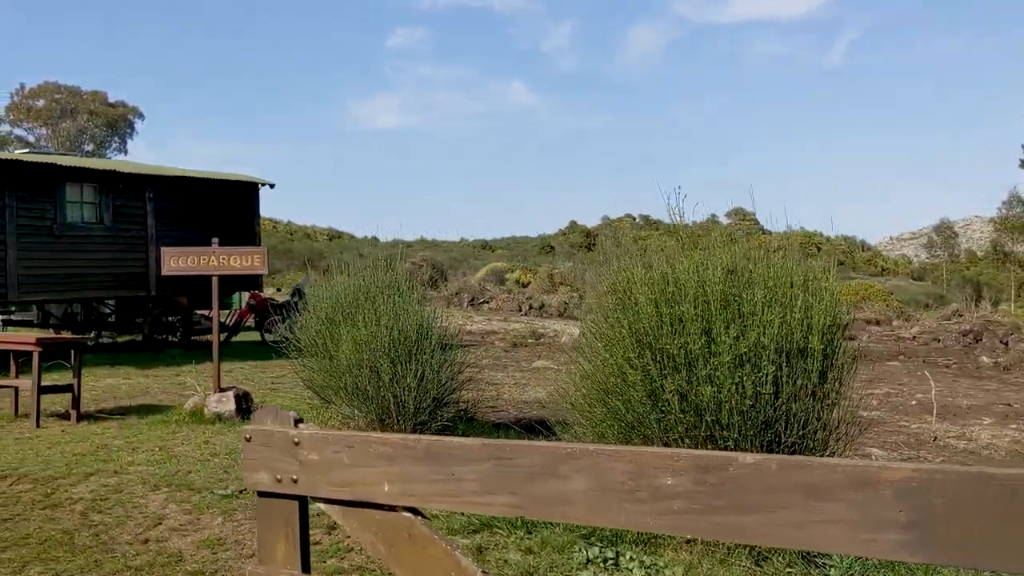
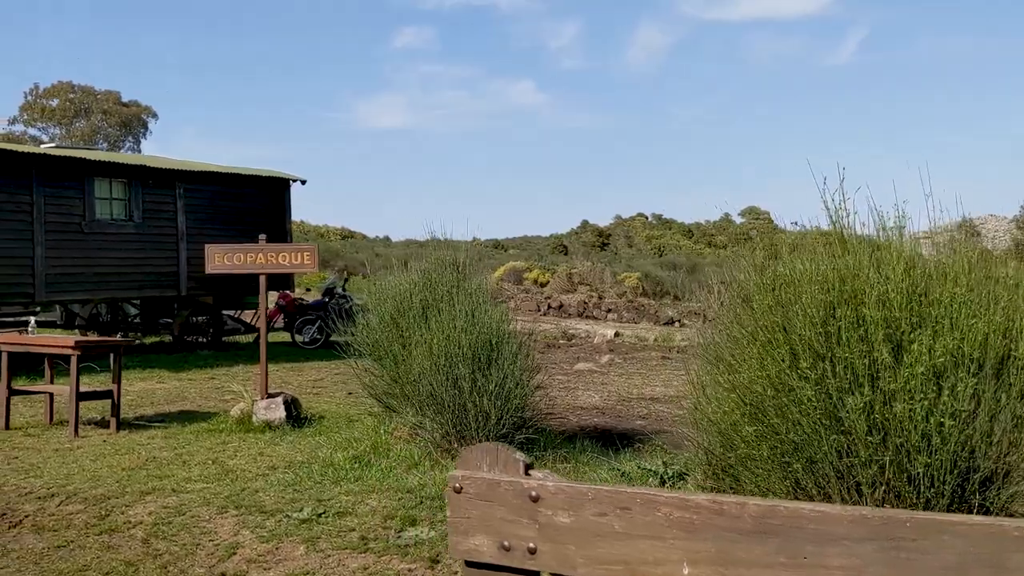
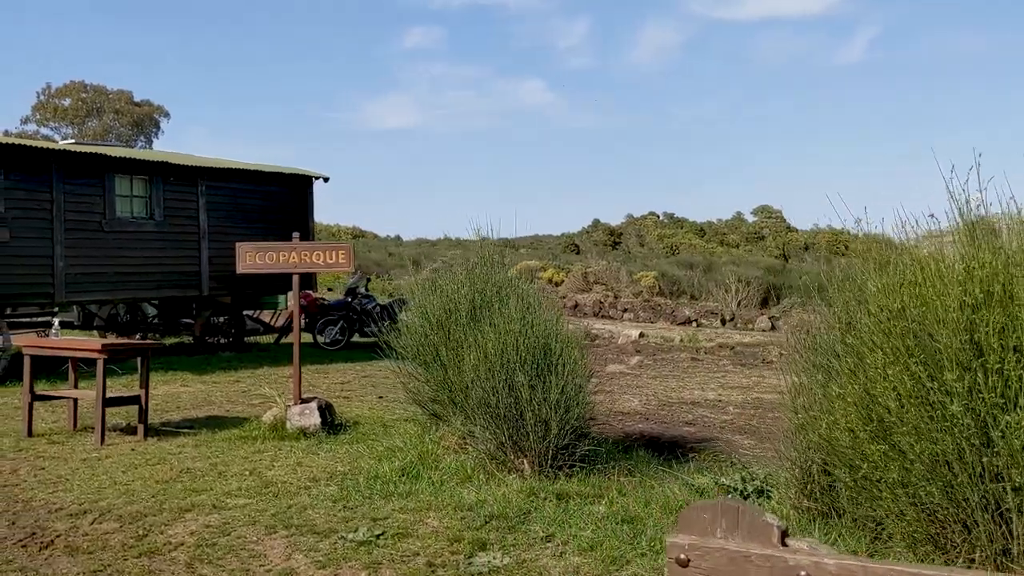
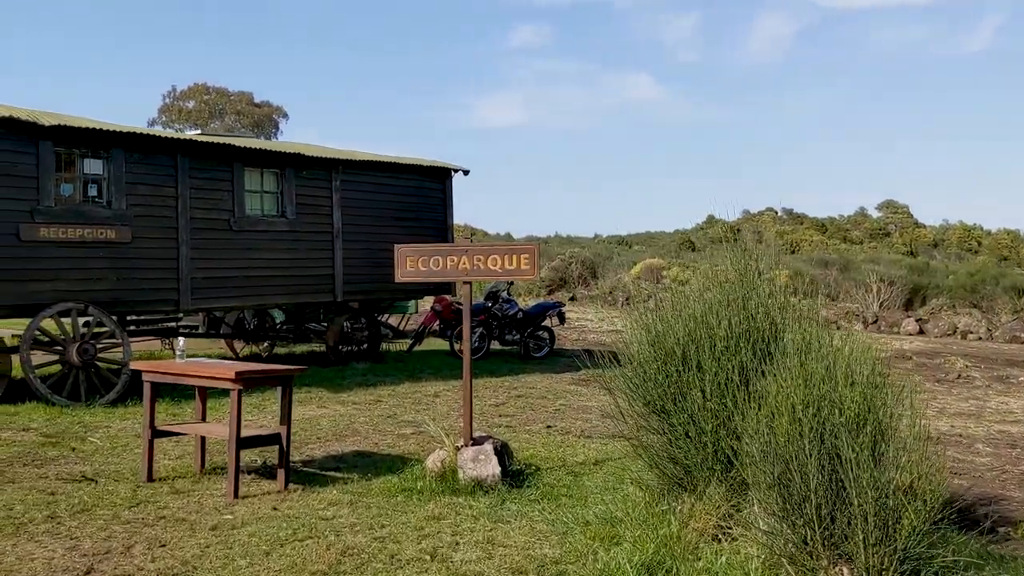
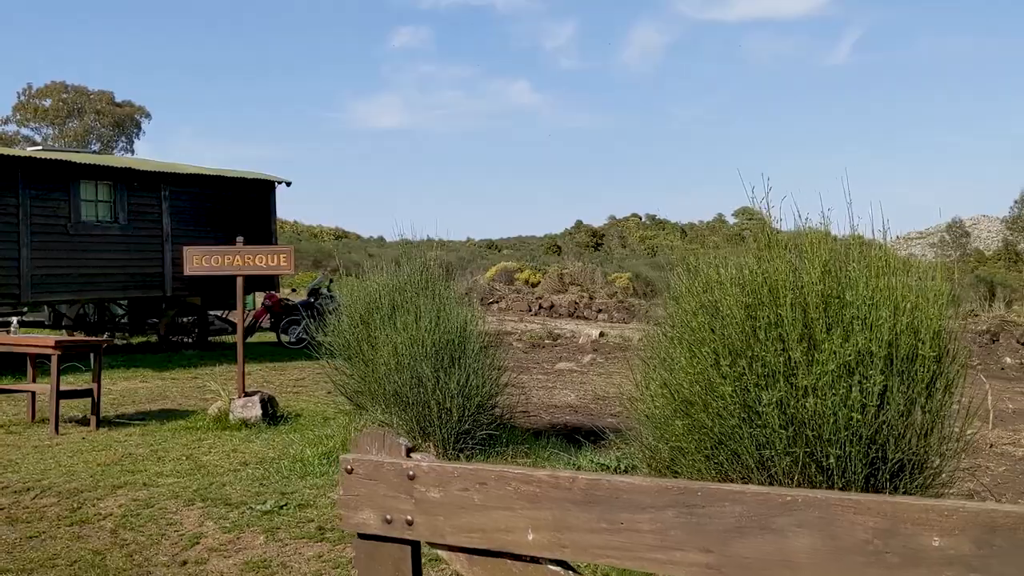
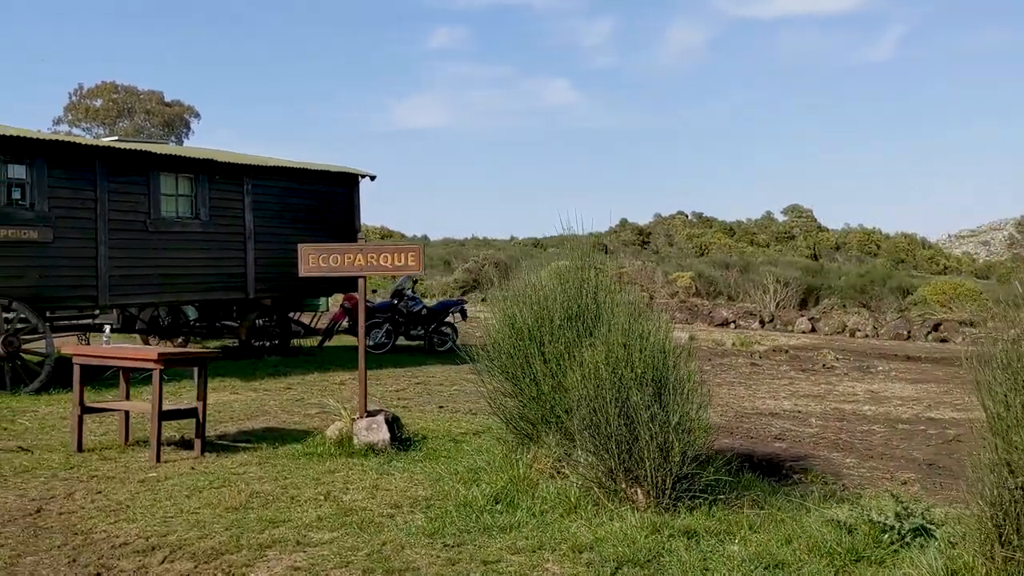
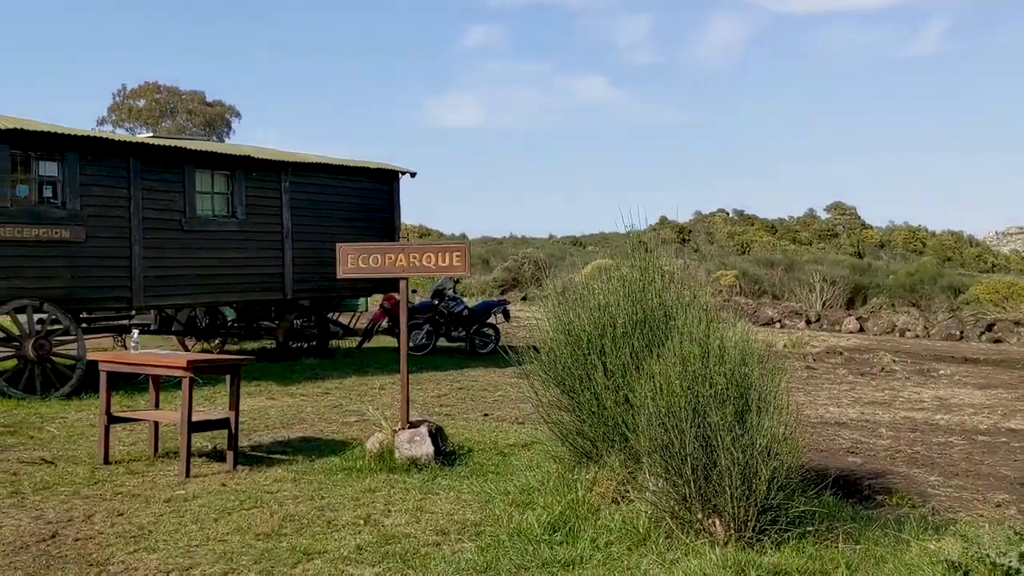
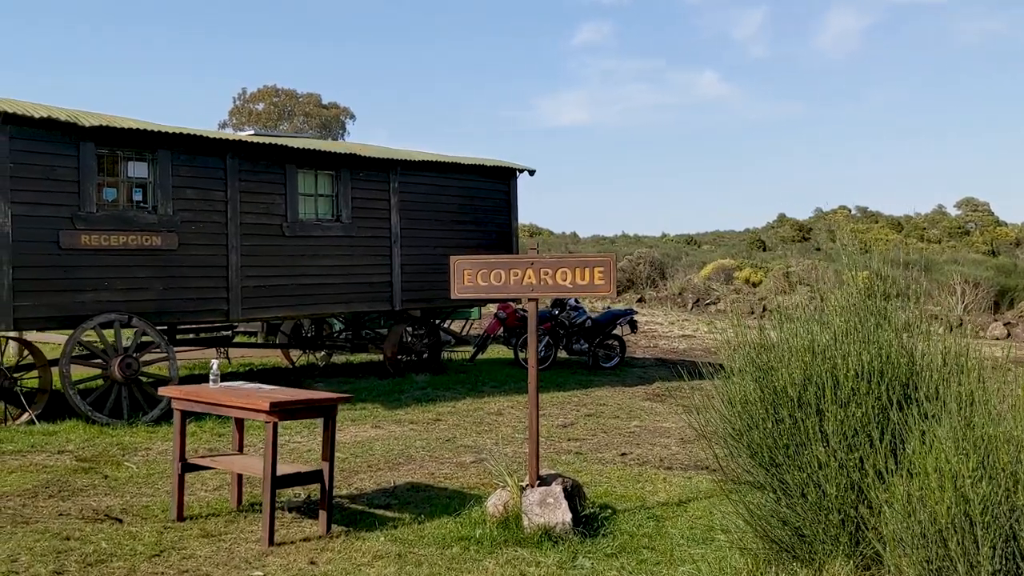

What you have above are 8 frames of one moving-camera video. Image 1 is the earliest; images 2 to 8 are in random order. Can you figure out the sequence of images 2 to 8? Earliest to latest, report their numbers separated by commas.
5, 2, 3, 6, 7, 4, 8
